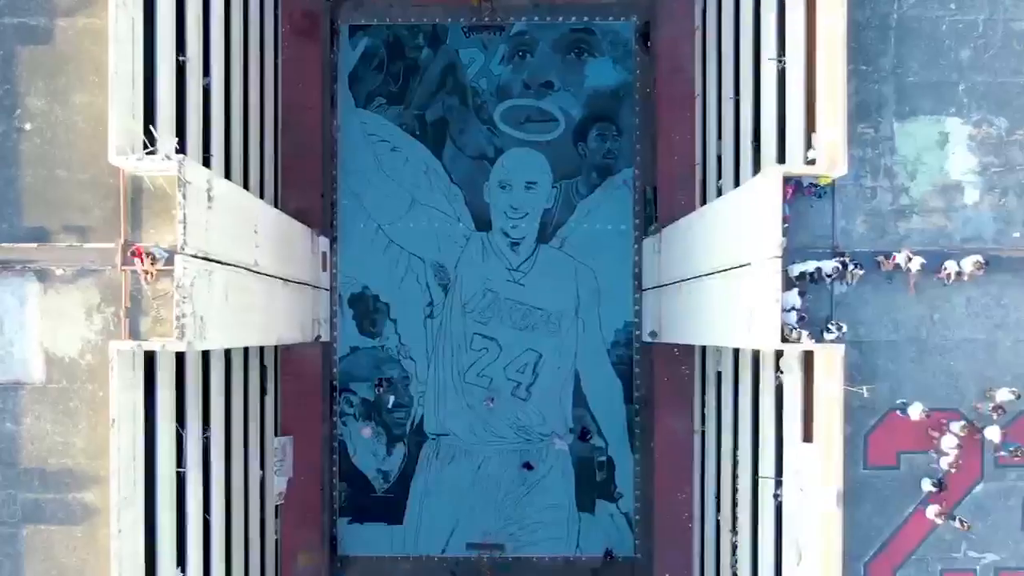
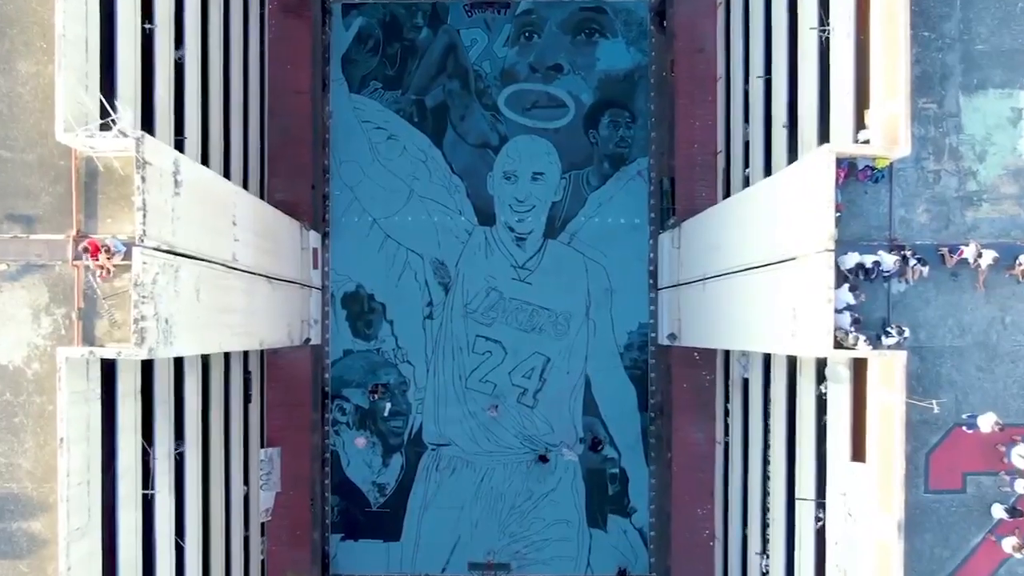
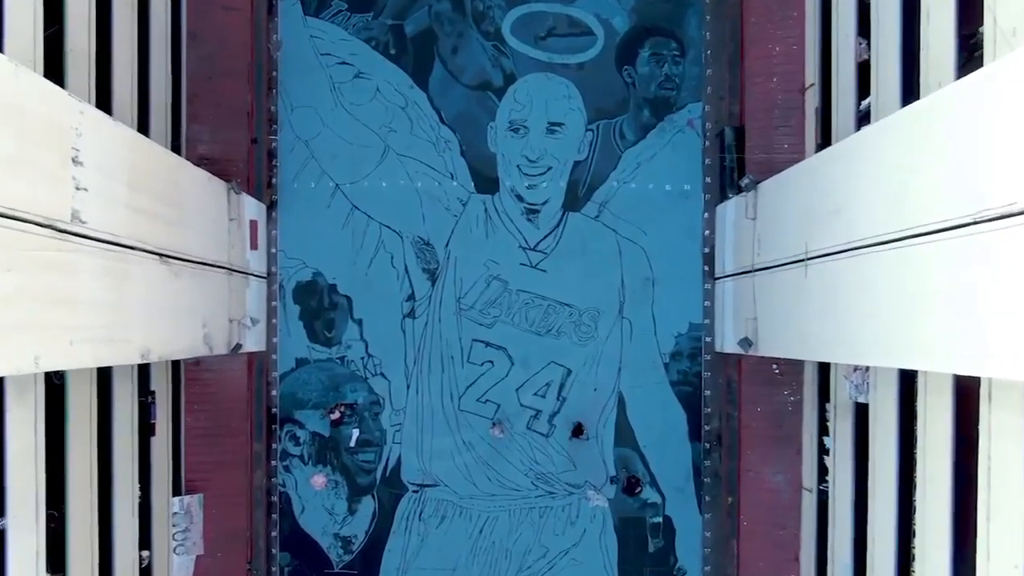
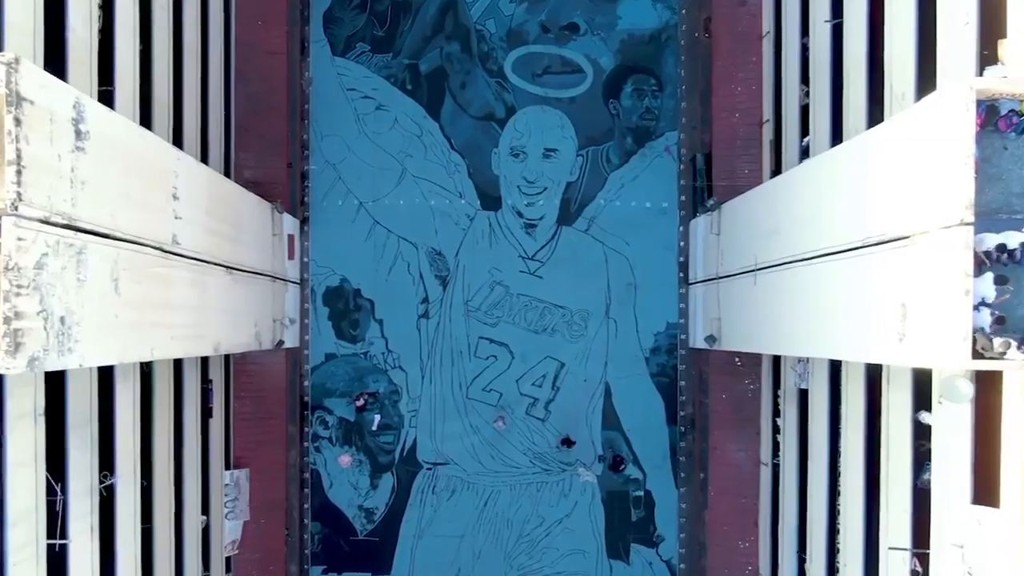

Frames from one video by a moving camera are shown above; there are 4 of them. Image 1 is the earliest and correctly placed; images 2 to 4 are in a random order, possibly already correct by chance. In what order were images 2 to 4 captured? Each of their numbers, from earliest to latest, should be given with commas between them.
2, 4, 3
